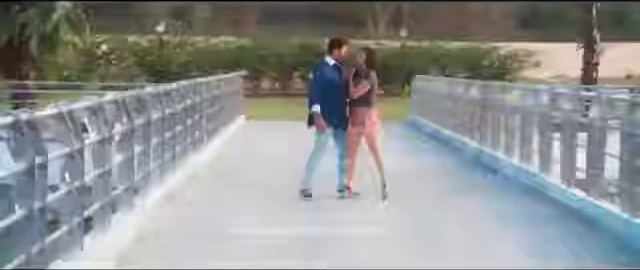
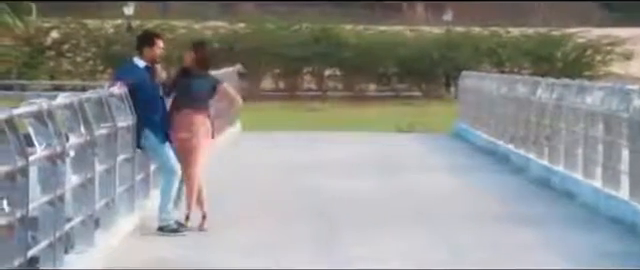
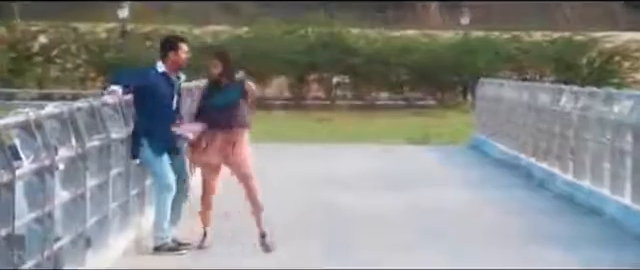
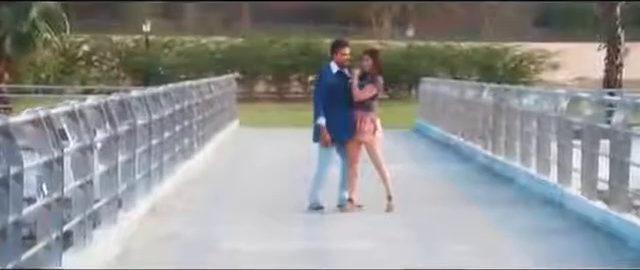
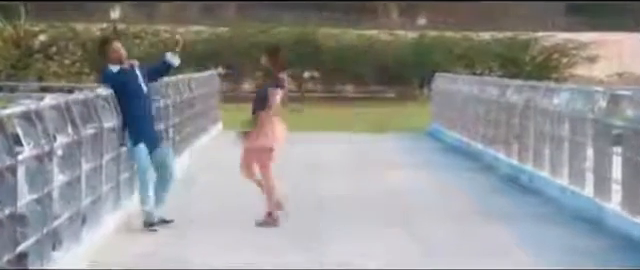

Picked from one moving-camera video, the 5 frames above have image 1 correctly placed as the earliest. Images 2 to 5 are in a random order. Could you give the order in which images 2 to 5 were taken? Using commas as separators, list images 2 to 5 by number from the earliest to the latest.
4, 5, 2, 3
